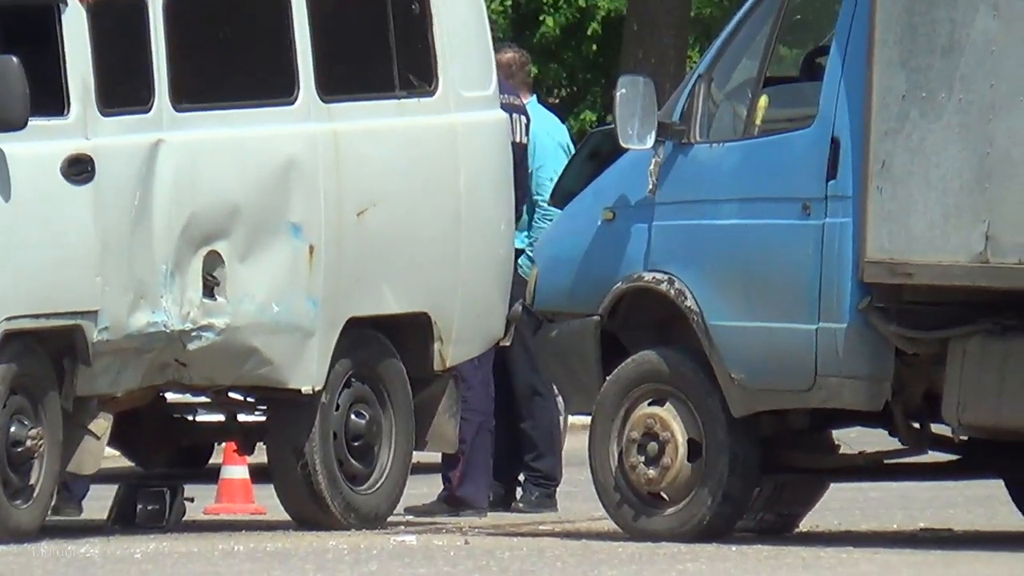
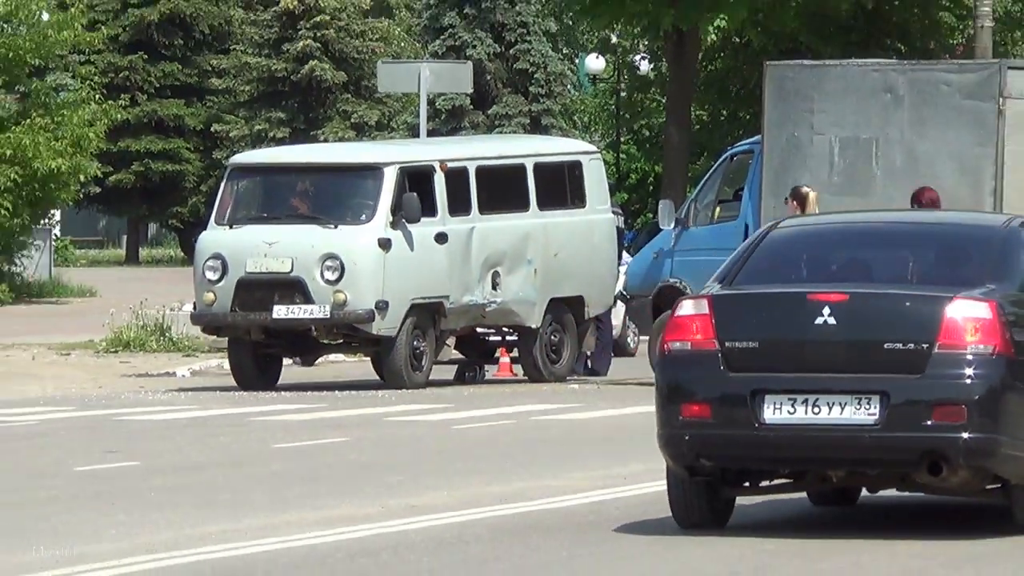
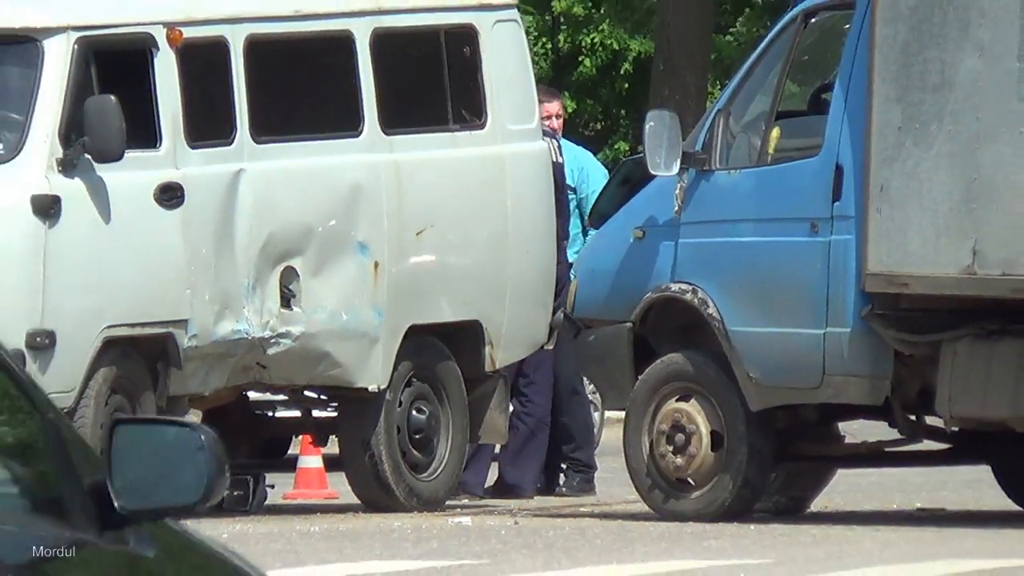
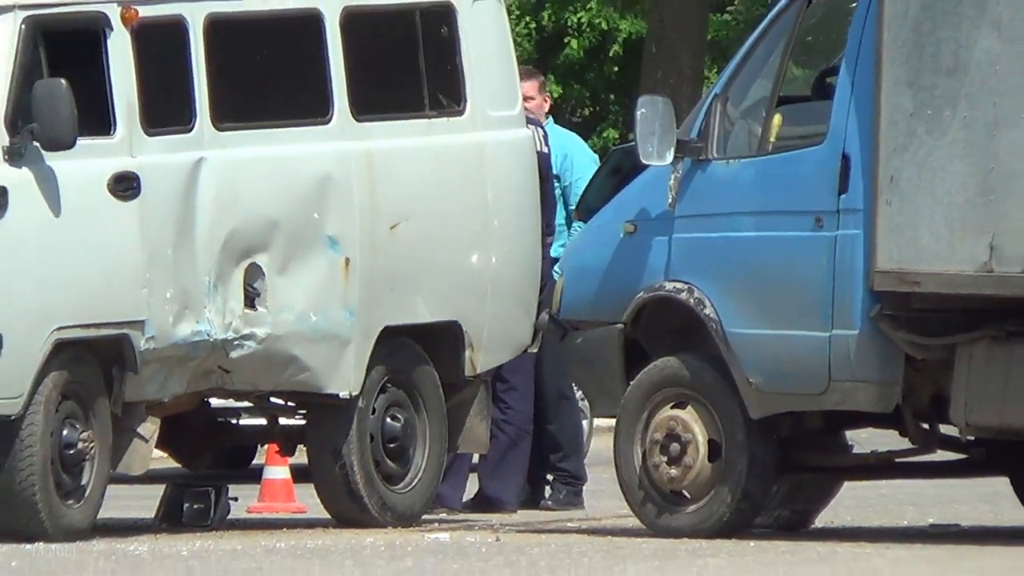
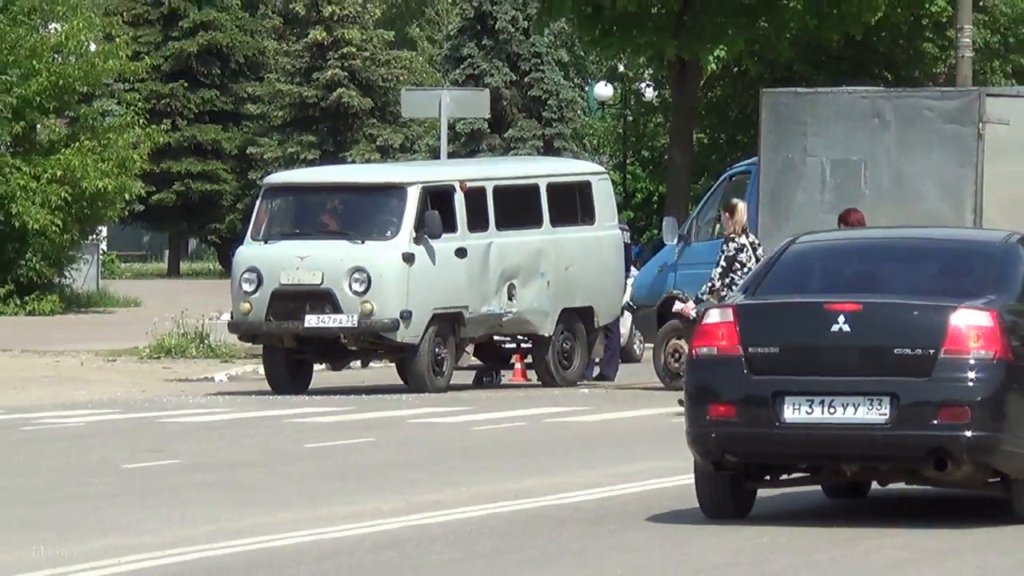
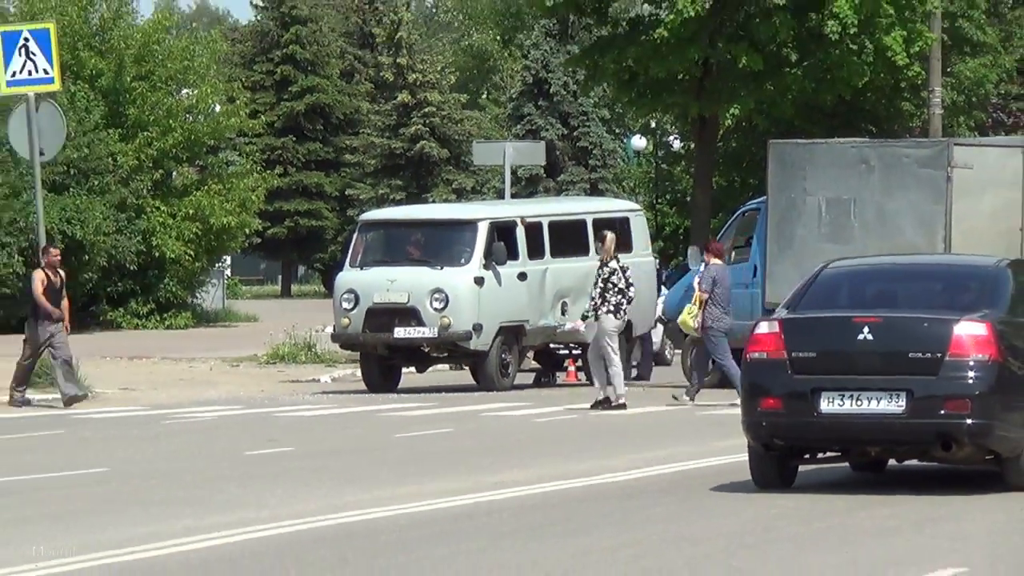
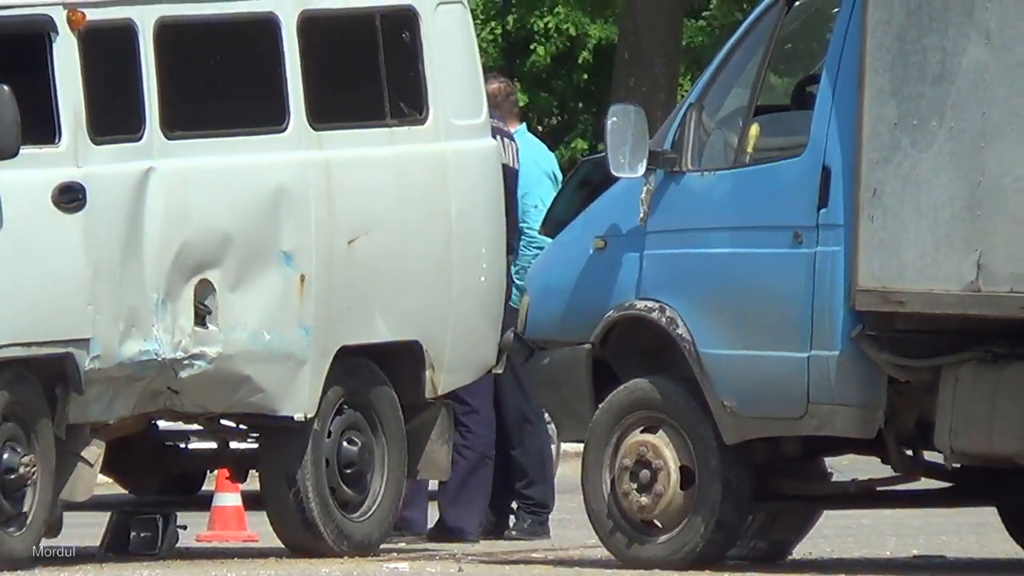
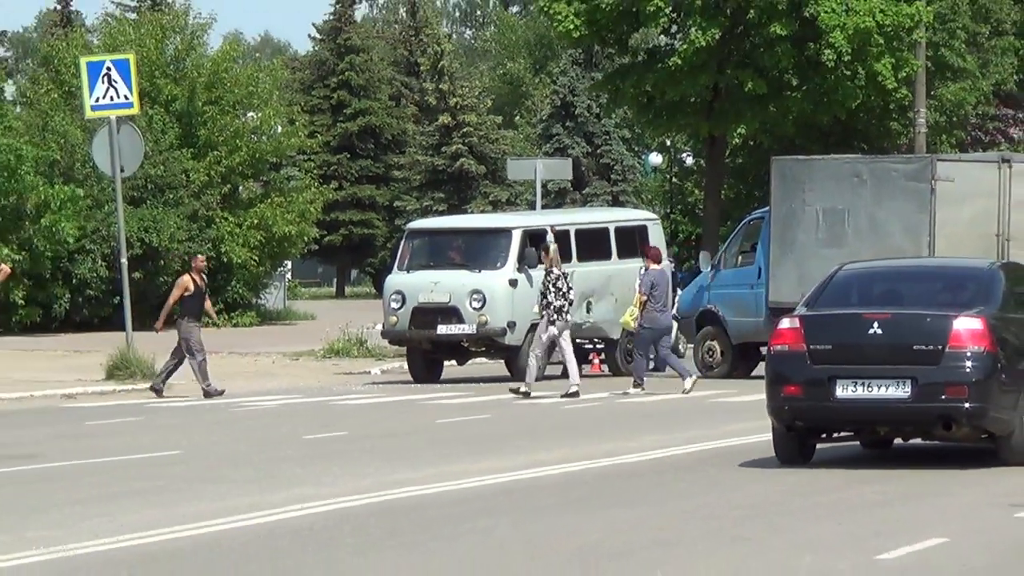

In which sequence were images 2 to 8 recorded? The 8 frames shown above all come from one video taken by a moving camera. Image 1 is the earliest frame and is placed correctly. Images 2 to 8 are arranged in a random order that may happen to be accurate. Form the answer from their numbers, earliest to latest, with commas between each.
7, 4, 3, 2, 5, 6, 8
